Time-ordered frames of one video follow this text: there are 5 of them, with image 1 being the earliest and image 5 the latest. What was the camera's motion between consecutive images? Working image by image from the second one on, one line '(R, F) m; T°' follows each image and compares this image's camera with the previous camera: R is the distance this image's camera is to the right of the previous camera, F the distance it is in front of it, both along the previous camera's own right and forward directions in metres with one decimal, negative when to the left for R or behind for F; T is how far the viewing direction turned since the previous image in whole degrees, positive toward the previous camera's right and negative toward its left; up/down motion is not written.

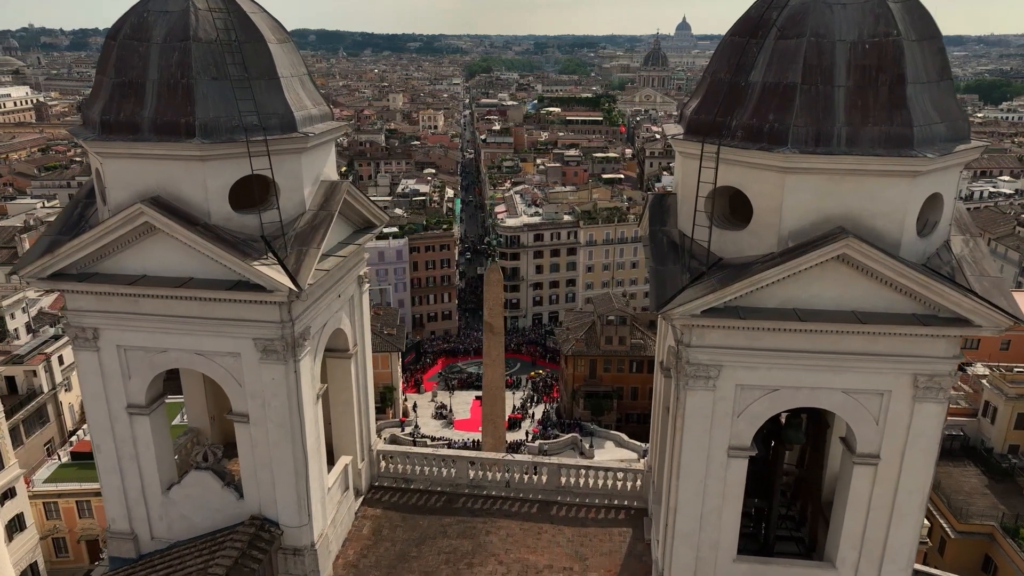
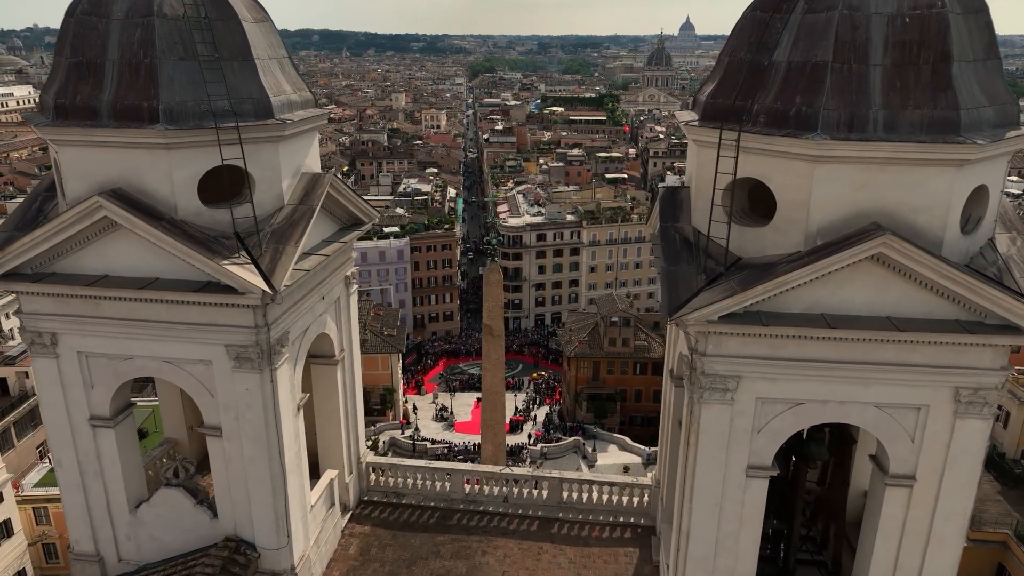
(+0.1, +1.2) m; 0°
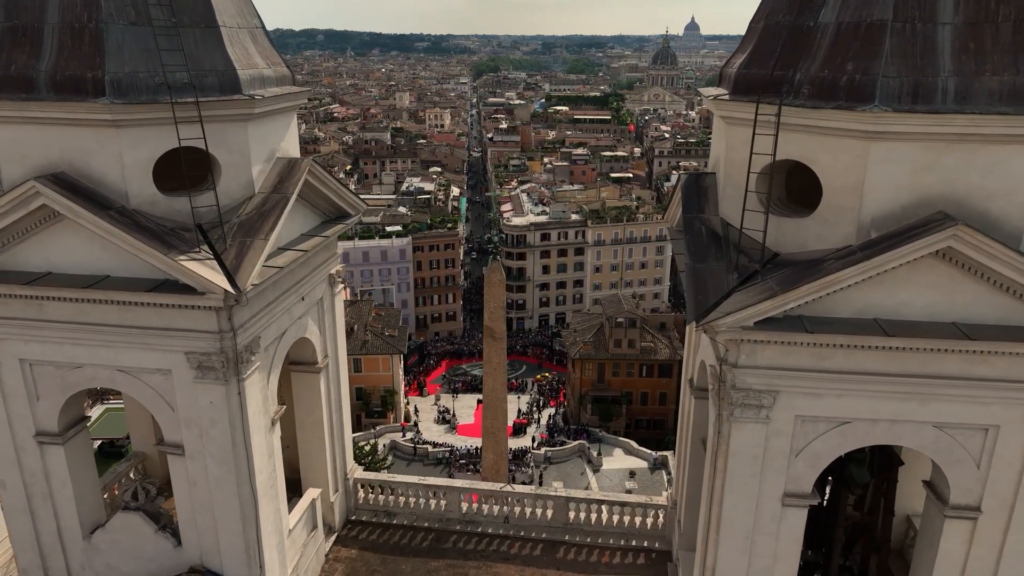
(+0.1, +1.5) m; 0°
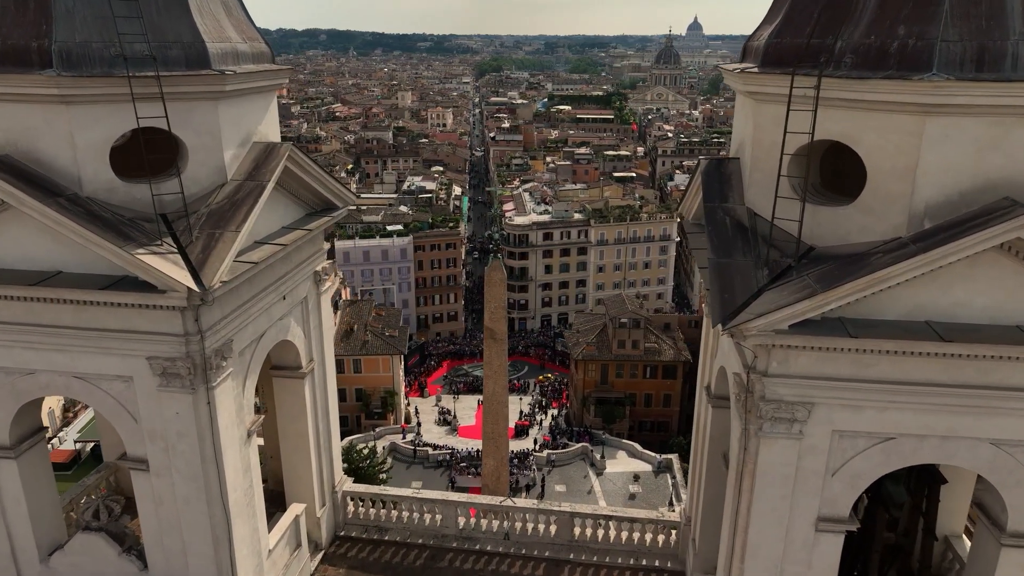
(0.0, +1.1) m; 0°
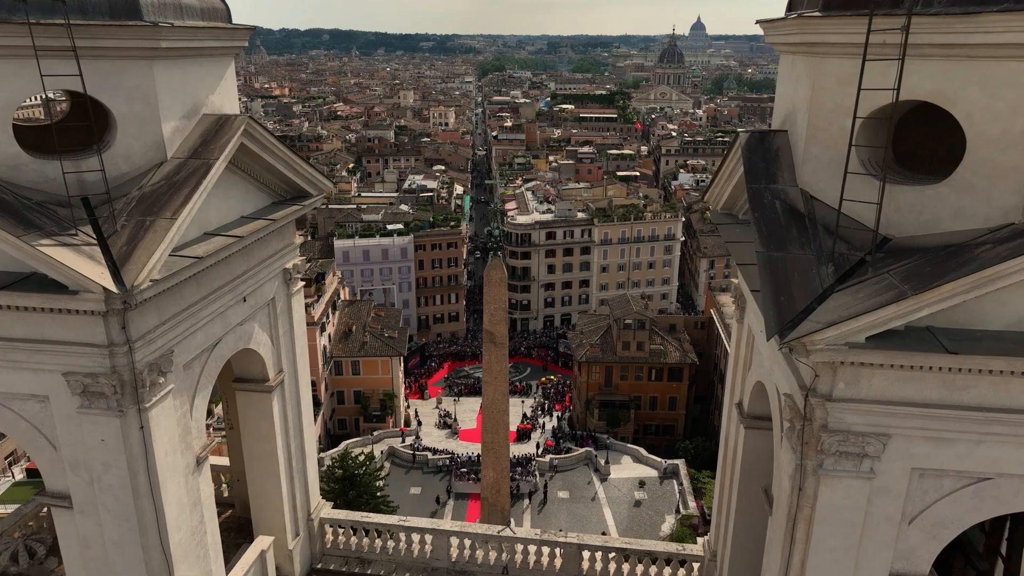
(+0.1, +1.7) m; 0°
